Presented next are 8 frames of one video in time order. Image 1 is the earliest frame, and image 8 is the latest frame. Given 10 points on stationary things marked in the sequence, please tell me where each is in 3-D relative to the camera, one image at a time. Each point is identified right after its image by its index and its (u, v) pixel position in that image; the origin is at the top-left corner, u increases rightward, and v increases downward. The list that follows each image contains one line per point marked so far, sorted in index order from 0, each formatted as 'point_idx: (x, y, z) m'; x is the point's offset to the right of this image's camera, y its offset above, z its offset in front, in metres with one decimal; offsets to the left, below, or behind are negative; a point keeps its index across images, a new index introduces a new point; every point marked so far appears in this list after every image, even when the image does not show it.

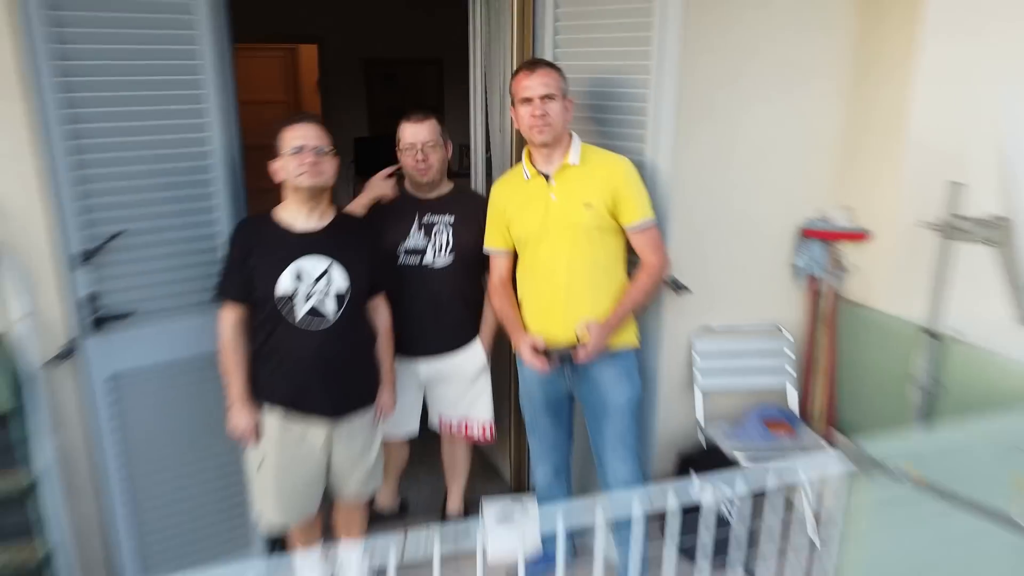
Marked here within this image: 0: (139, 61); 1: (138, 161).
0: (-1.1, +0.8, +2.2) m
1: (-1.1, +0.5, +2.2) m
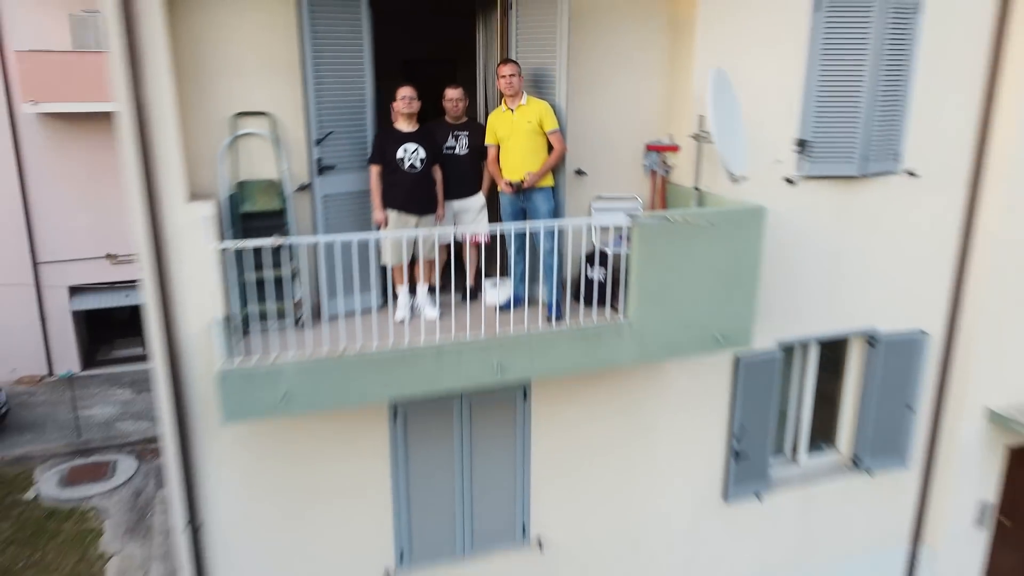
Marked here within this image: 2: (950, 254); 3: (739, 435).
0: (-1.2, +1.7, +5.1) m
1: (-1.2, +1.4, +5.1) m
2: (+4.2, +0.4, +6.8) m
3: (+2.0, -1.3, +6.5) m
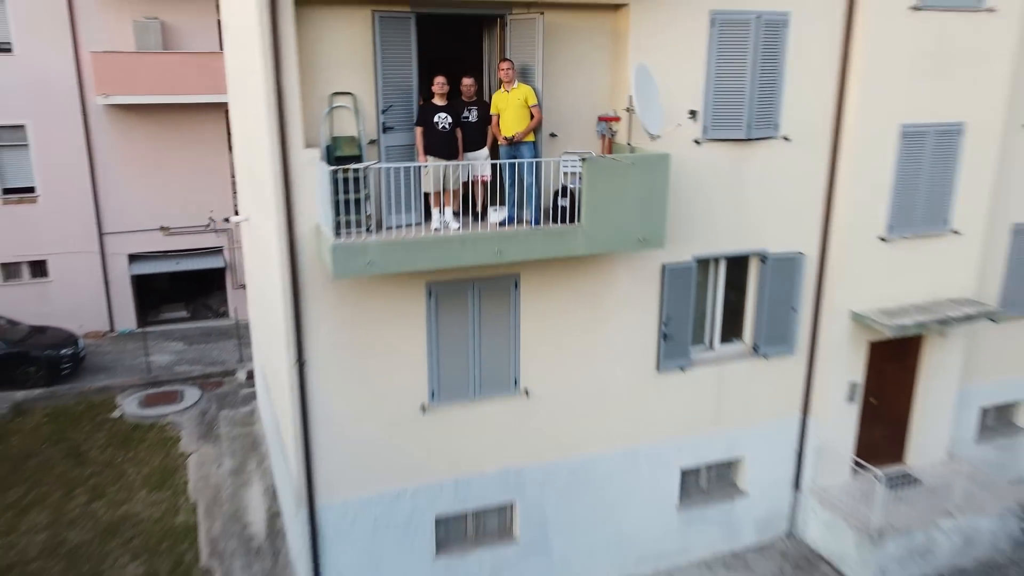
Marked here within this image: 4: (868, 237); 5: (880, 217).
0: (-1.2, +2.6, +7.9) m
1: (-1.3, +2.3, +7.9) m
2: (+4.1, +1.2, +9.7) m
3: (+2.0, -0.4, +9.3) m
4: (+4.8, +0.7, +9.8) m
5: (+4.9, +0.9, +9.7) m
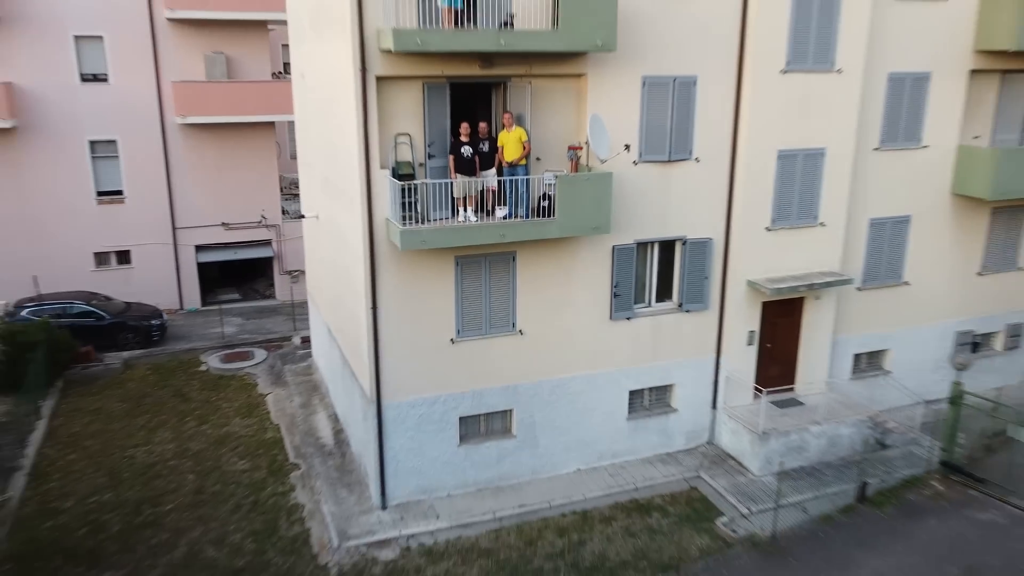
0: (-1.3, +3.1, +12.2) m
1: (-1.3, +2.8, +12.2) m
2: (+4.1, +1.7, +14.0) m
3: (+2.0, +0.1, +13.7) m
4: (+4.8, +1.2, +14.1) m
5: (+4.9, +1.4, +14.1) m
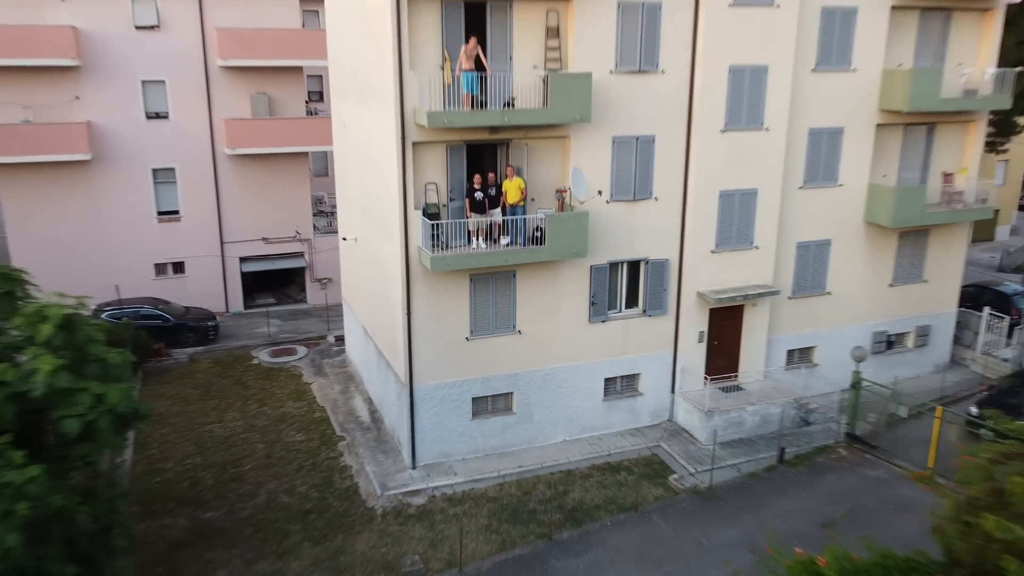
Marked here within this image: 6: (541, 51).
0: (-1.2, +2.8, +16.2) m
1: (-1.3, +2.5, +16.2) m
2: (+4.1, +1.5, +18.0) m
3: (+2.0, -0.2, +17.7) m
4: (+4.8, +0.9, +18.2) m
5: (+4.9, +1.2, +18.1) m
6: (+0.6, +5.3, +16.1) m
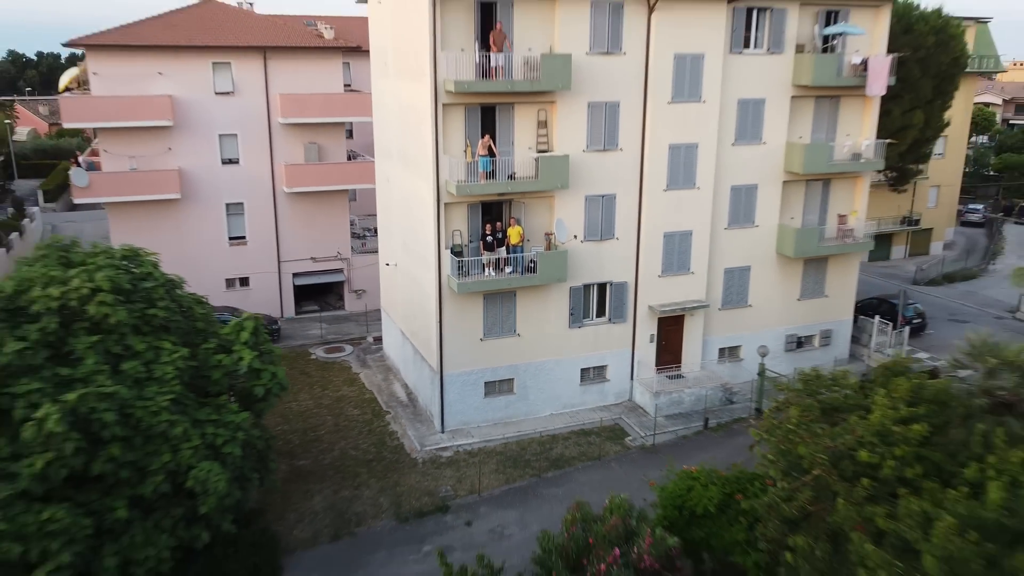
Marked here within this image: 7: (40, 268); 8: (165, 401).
0: (-1.2, +2.3, +23.1) m
1: (-1.2, +2.0, +23.1) m
2: (+4.1, +1.0, +24.9) m
3: (+2.0, -0.7, +24.5) m
4: (+4.9, +0.4, +25.0) m
5: (+5.0, +0.6, +25.0) m
6: (+0.7, +4.8, +23.0) m
7: (-10.2, +0.5, +15.9) m
8: (-6.9, -2.2, +14.5) m
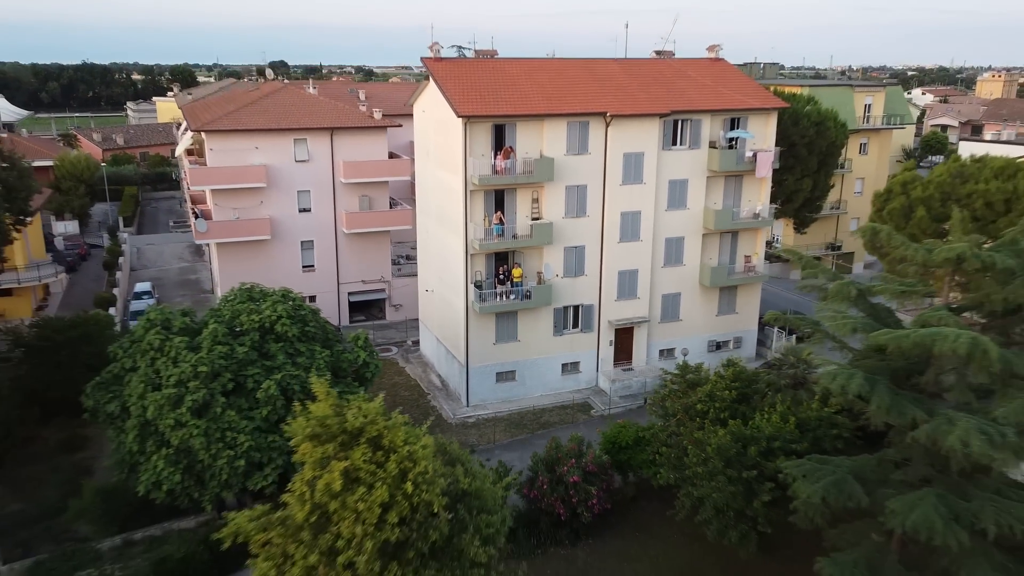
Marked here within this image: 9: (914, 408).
0: (-1.0, +1.3, +34.6) m
1: (-1.1, +1.0, +34.6) m
2: (+4.3, -0.1, +36.5) m
3: (+2.1, -1.7, +36.1) m
4: (+5.0, -0.6, +36.6) m
5: (+5.1, -0.4, +36.6) m
6: (+0.8, +3.7, +34.6) m
7: (-10.1, -0.6, +27.4) m
8: (-6.8, -3.3, +26.0) m
9: (+10.0, -3.0, +18.1) m
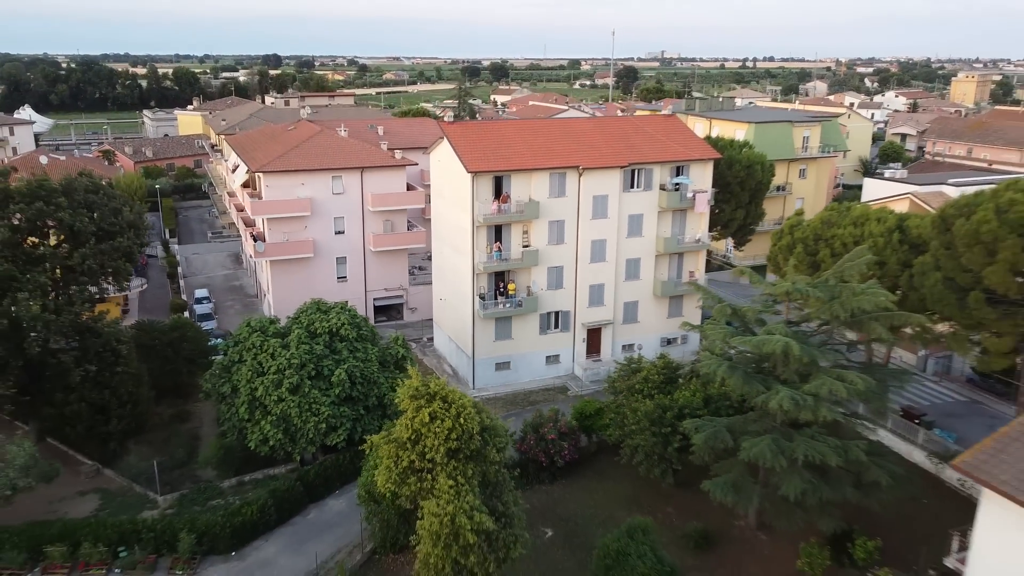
0: (-1.3, +0.6, +45.5) m
1: (-1.4, +0.3, +45.5) m
2: (+4.0, -0.8, +47.4) m
3: (+1.8, -2.4, +47.0) m
4: (+4.7, -1.3, +47.6) m
5: (+4.8, -1.1, +47.5) m
6: (+0.6, +3.0, +45.4) m
7: (-10.2, -1.4, +38.2) m
8: (-6.9, -4.1, +36.9) m
9: (+9.9, -3.9, +29.2) m
